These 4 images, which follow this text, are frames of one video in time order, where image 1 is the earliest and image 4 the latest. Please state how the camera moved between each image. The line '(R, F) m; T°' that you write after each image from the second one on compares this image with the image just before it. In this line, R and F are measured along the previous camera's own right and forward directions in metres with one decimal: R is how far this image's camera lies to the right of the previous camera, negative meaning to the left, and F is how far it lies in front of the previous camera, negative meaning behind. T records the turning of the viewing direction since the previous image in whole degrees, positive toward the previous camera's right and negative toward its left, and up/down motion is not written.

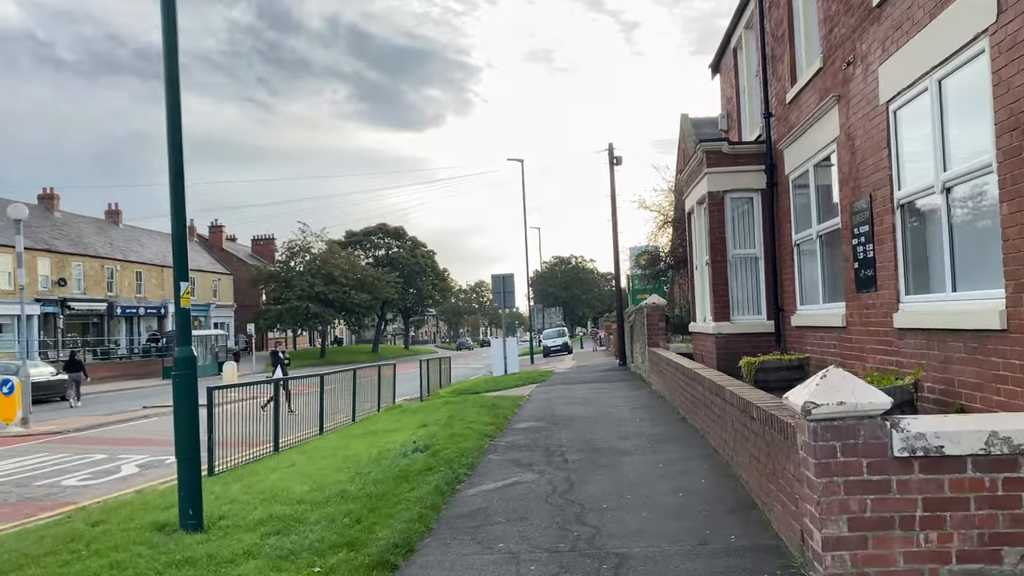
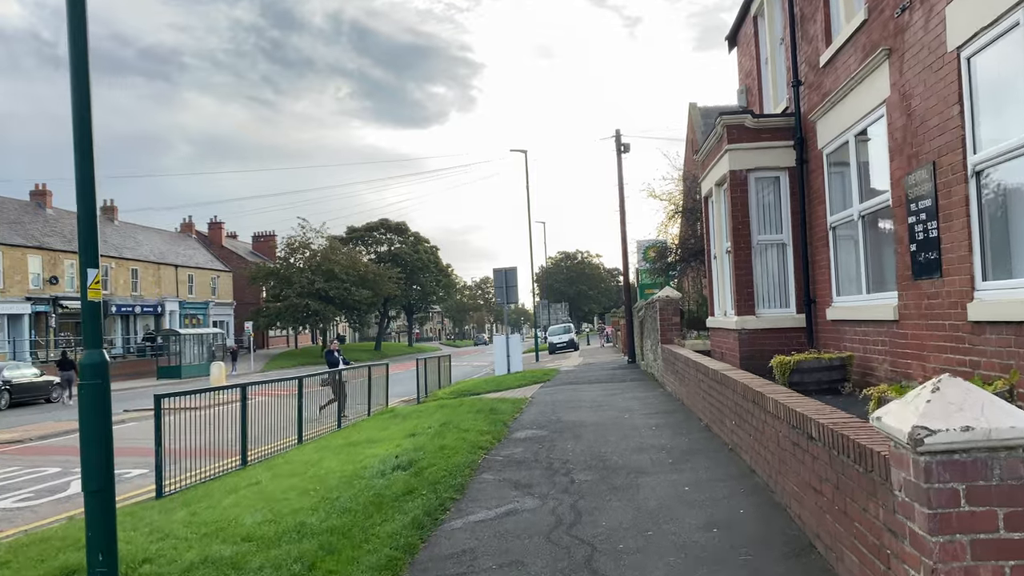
(+0.1, +1.1) m; 0°
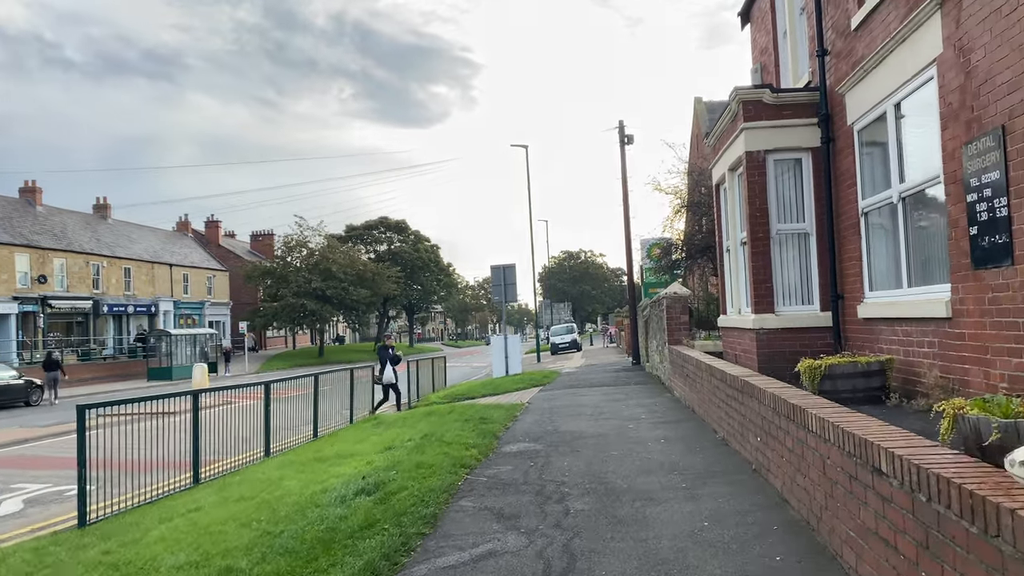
(+0.1, +1.0) m; 0°
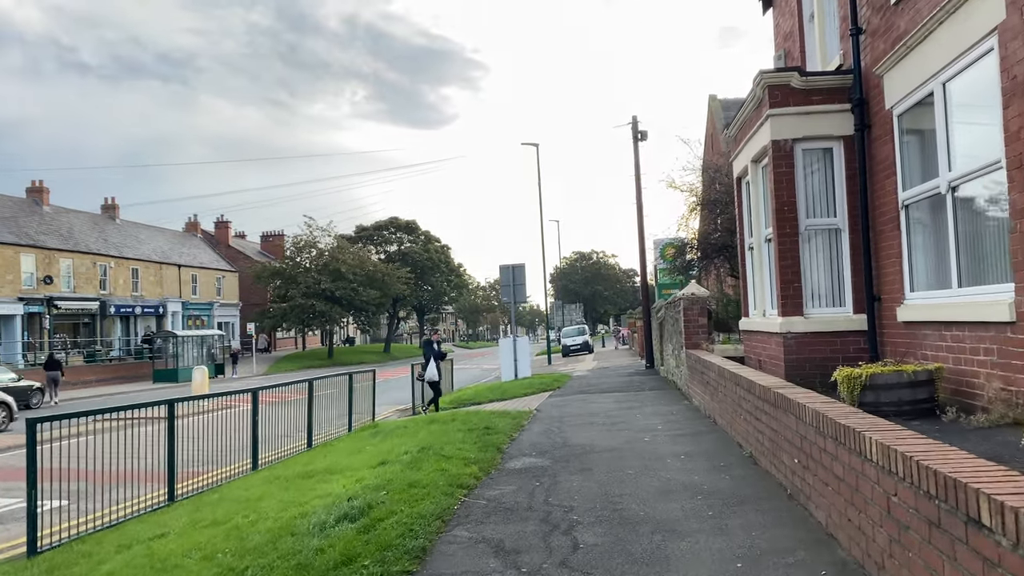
(+0.1, +0.7) m; -1°
